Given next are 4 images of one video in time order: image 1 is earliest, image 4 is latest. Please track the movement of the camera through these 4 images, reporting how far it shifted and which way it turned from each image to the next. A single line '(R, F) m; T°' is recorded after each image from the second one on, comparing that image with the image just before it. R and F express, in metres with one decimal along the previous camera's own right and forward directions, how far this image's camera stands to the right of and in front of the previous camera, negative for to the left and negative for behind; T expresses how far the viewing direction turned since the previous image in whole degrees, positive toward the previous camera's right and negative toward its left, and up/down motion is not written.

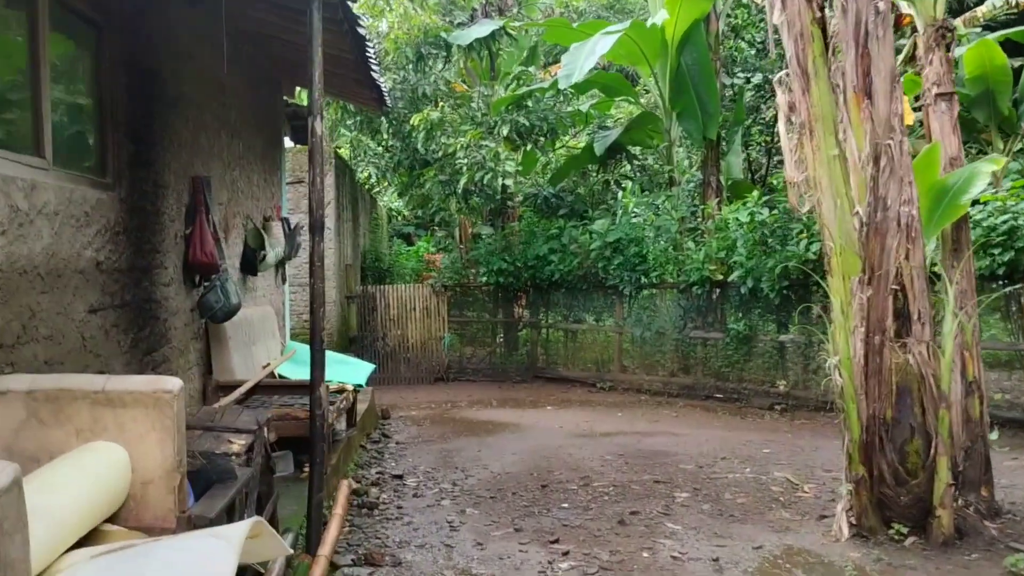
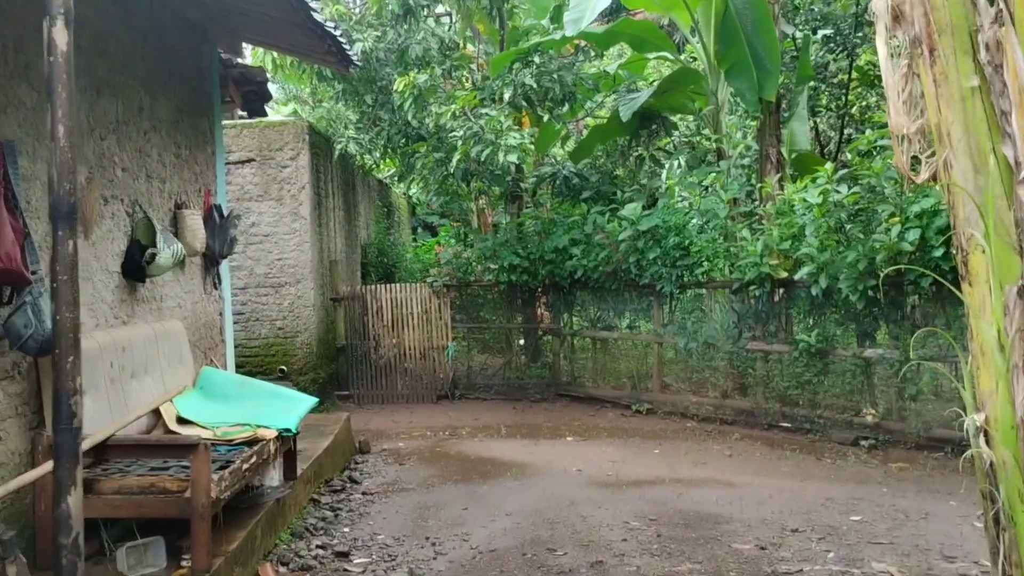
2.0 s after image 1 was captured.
(+0.2, +1.7) m; -2°
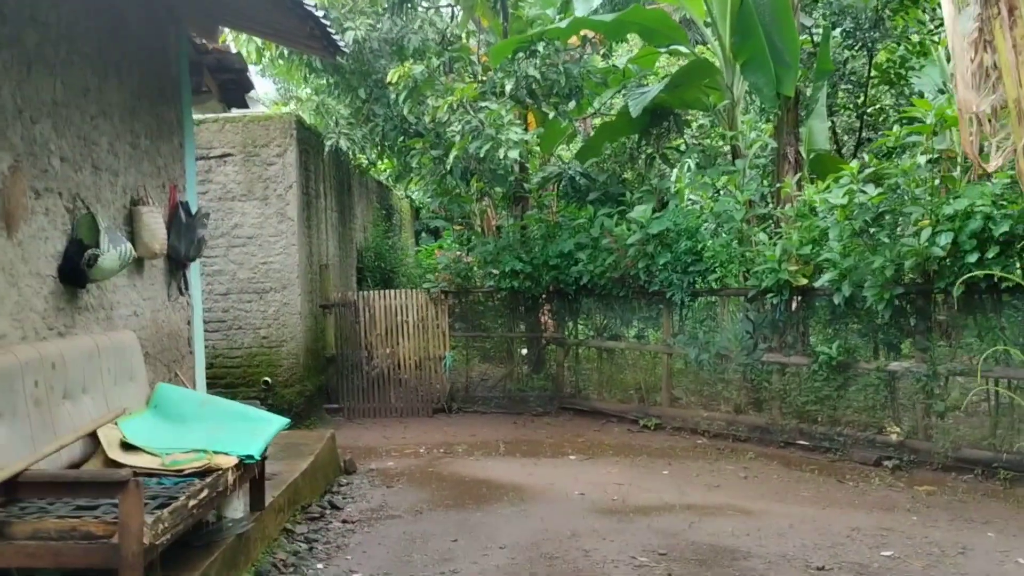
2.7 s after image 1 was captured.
(+0.1, +0.5) m; 0°
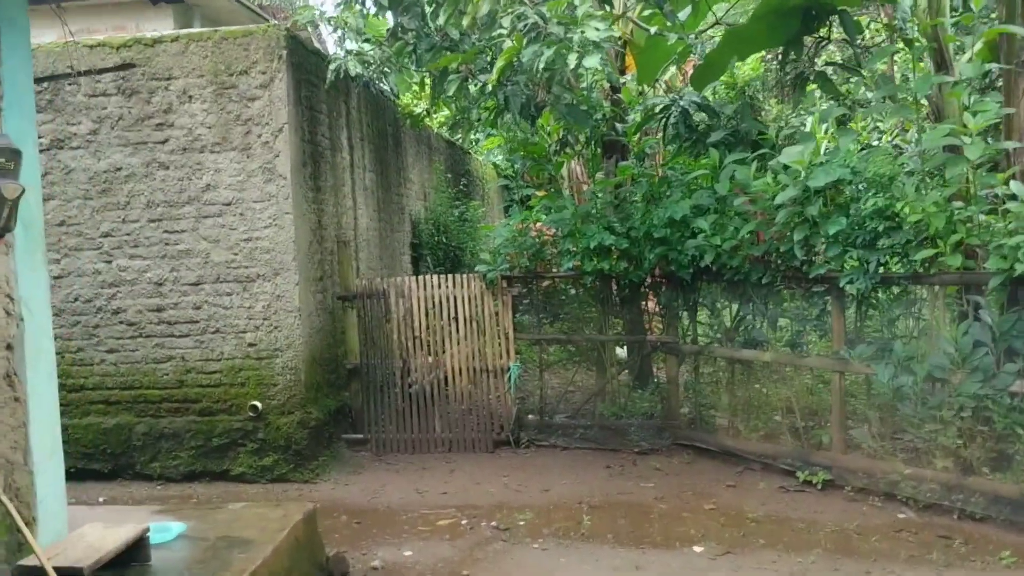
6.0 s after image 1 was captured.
(+0.1, +2.4) m; -5°
